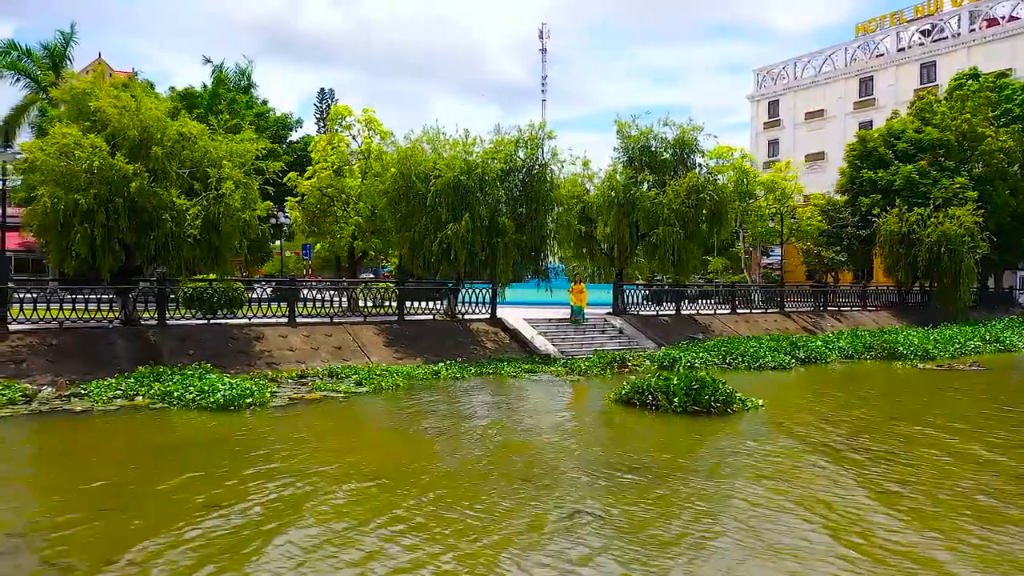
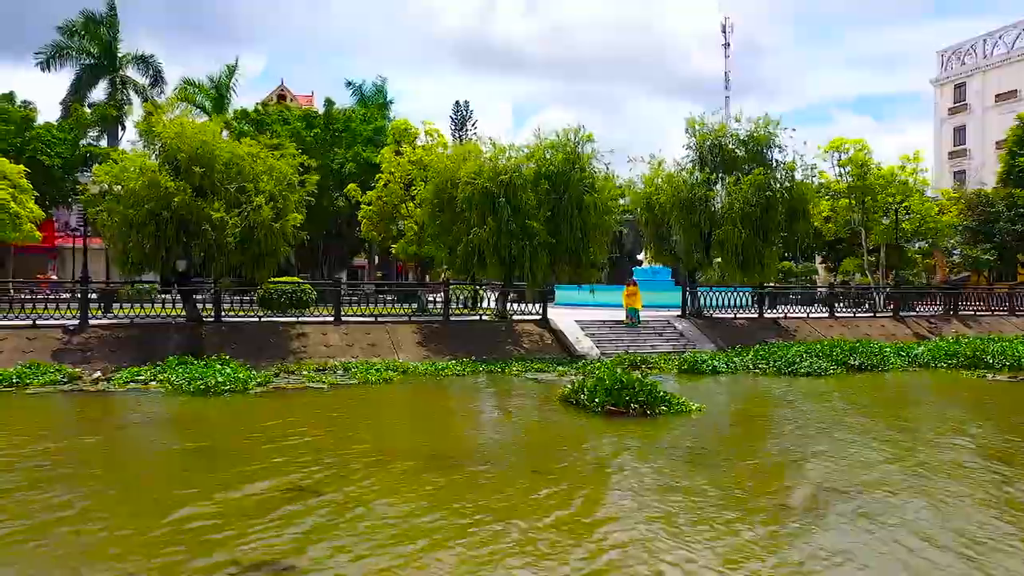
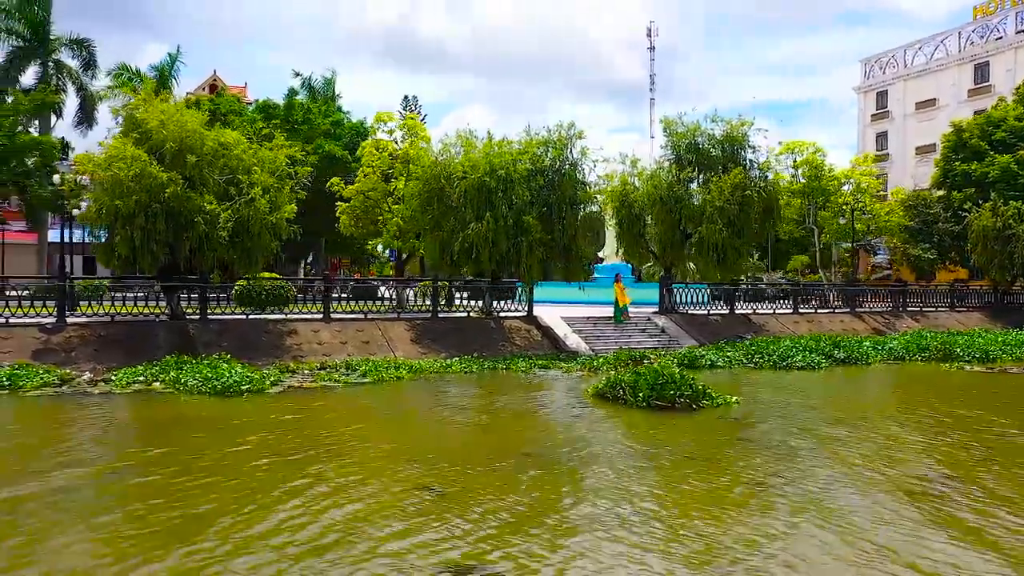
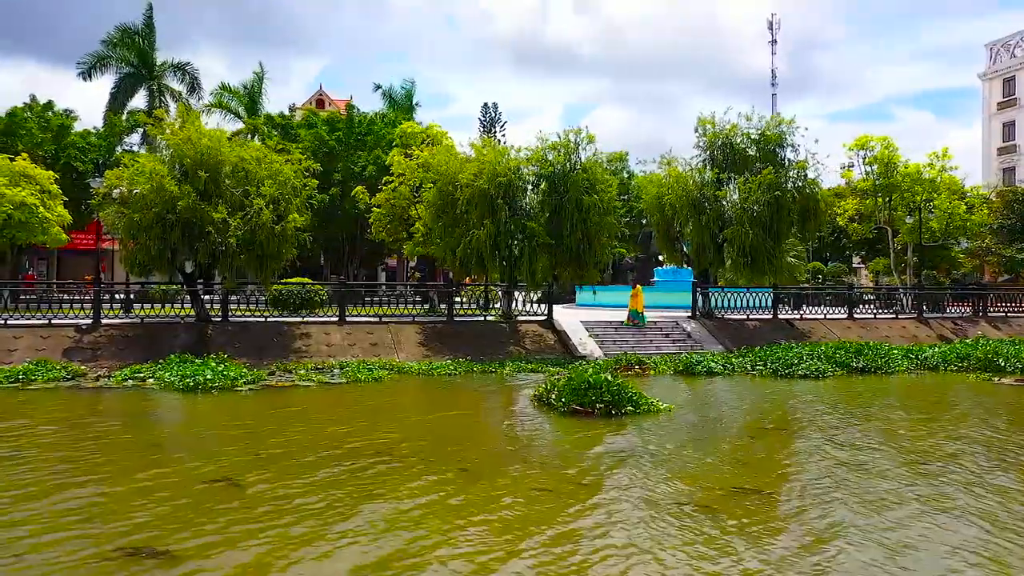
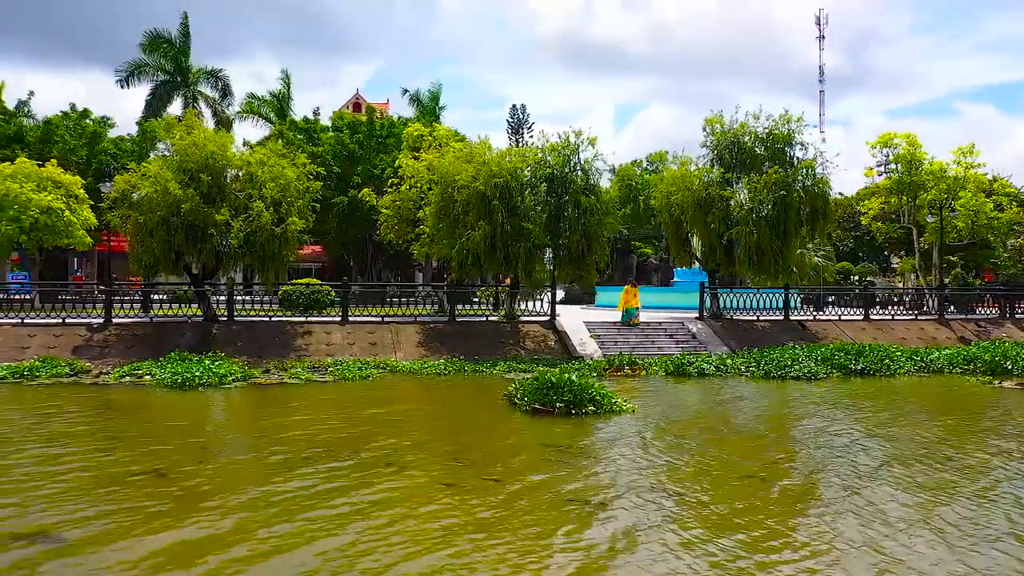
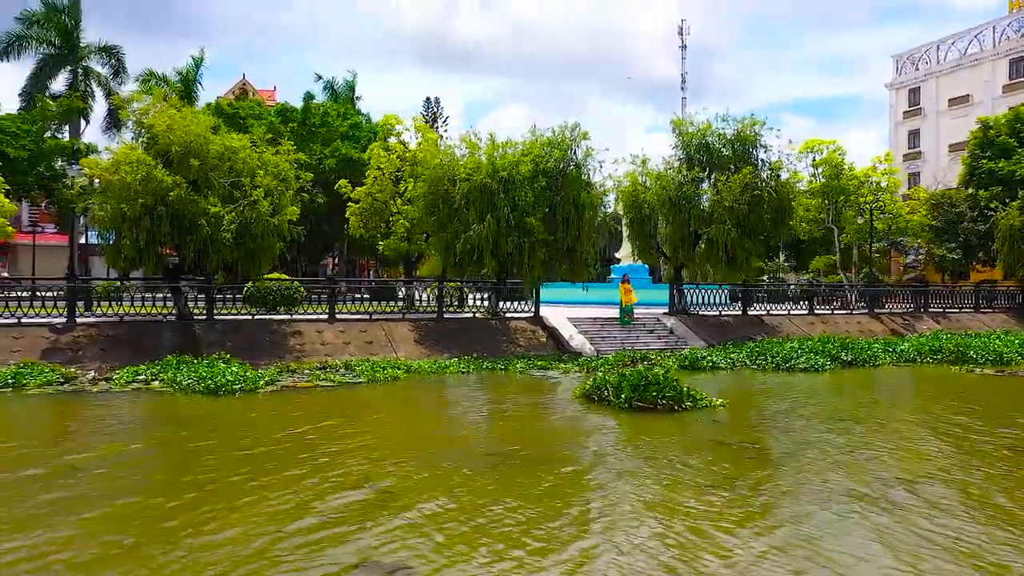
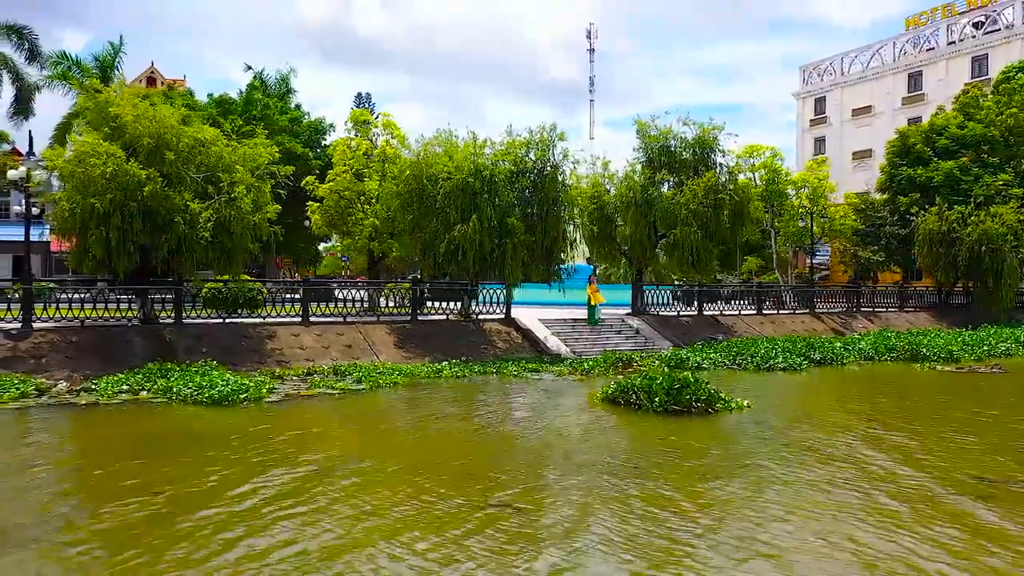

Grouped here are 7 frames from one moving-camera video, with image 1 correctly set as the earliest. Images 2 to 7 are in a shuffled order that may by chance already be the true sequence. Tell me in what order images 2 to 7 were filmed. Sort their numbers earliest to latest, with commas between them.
7, 3, 6, 2, 4, 5
